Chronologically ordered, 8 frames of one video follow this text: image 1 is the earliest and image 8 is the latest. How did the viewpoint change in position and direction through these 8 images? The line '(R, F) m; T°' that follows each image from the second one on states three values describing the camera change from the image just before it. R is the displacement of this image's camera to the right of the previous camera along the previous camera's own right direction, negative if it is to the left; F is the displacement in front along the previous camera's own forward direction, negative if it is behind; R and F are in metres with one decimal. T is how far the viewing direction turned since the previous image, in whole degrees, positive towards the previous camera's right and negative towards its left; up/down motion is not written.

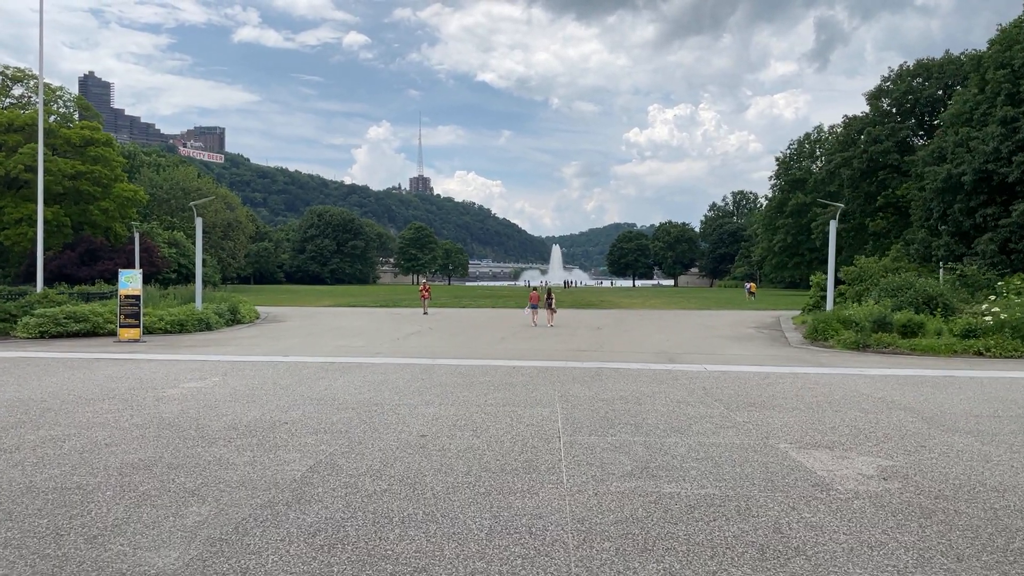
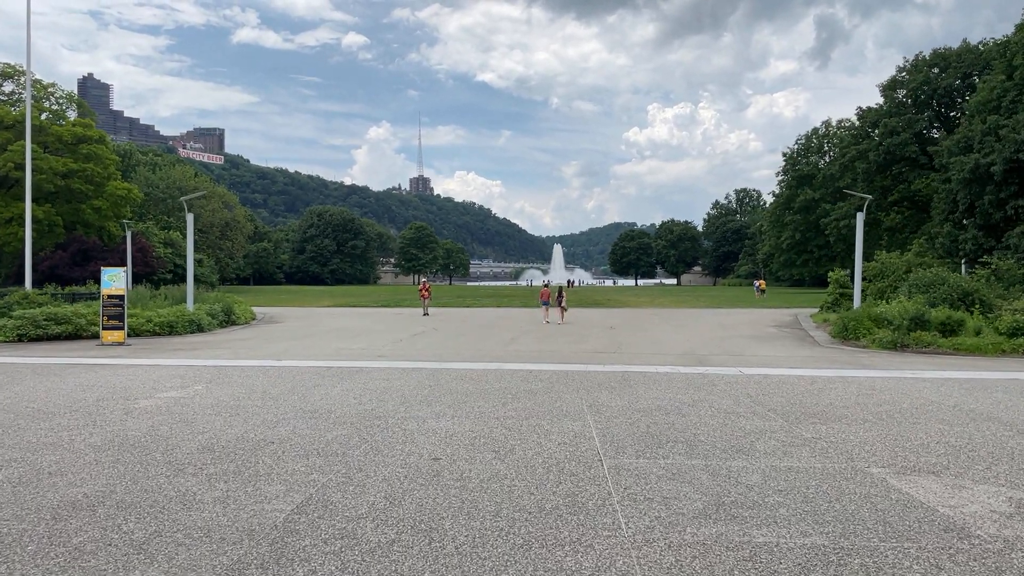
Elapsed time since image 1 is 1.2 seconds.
(-0.2, +1.2) m; 0°
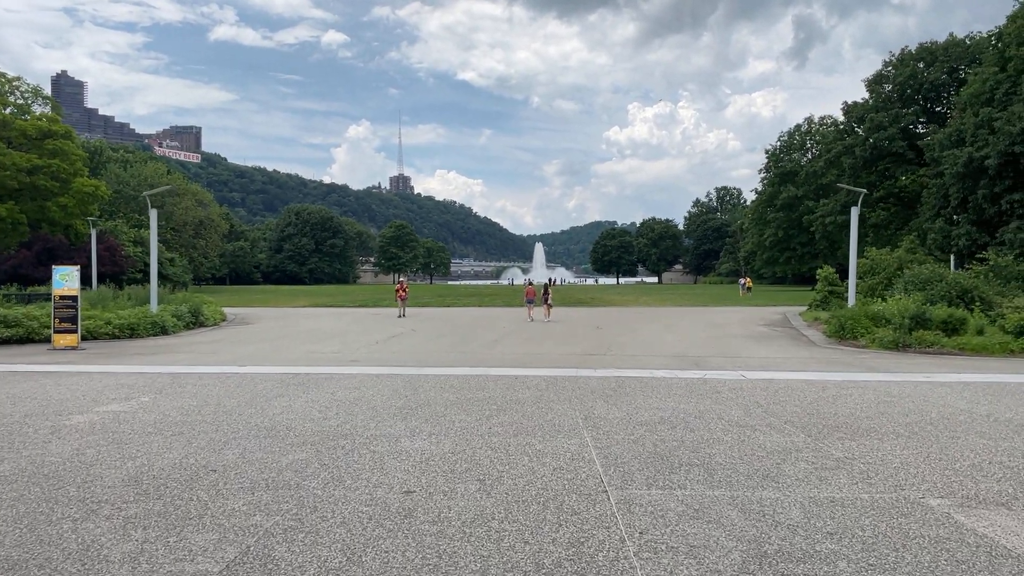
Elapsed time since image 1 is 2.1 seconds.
(0.0, +1.0) m; +1°
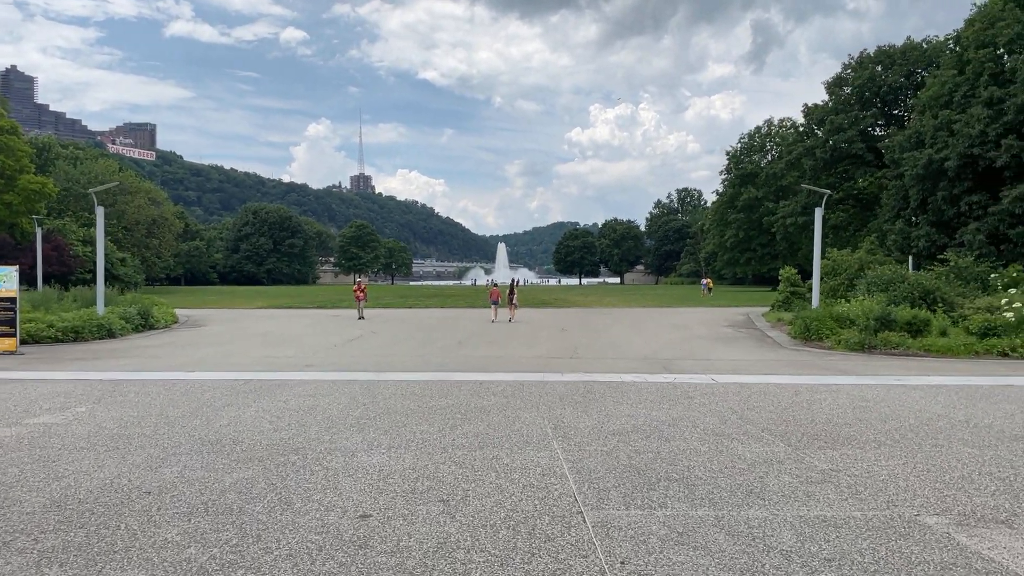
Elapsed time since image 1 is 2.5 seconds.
(0.0, +0.4) m; +3°
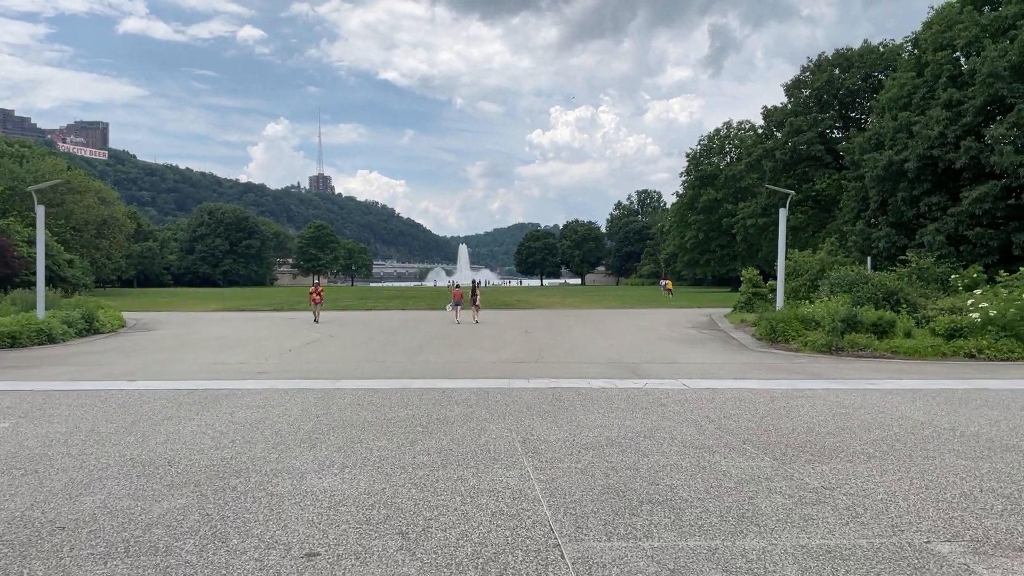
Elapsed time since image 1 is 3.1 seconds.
(0.0, +0.5) m; +3°
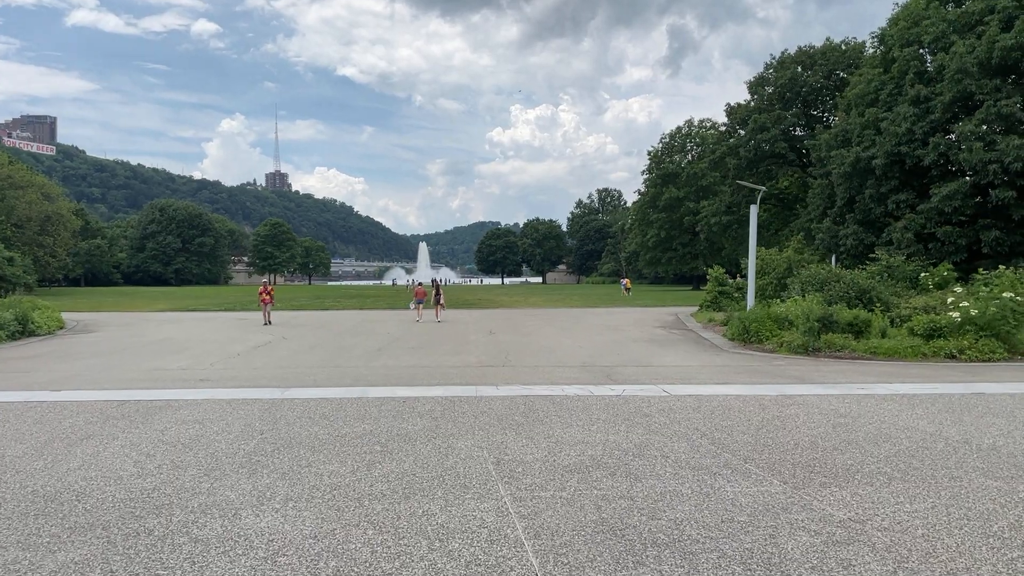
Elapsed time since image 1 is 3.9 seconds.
(-0.1, +0.8) m; +3°
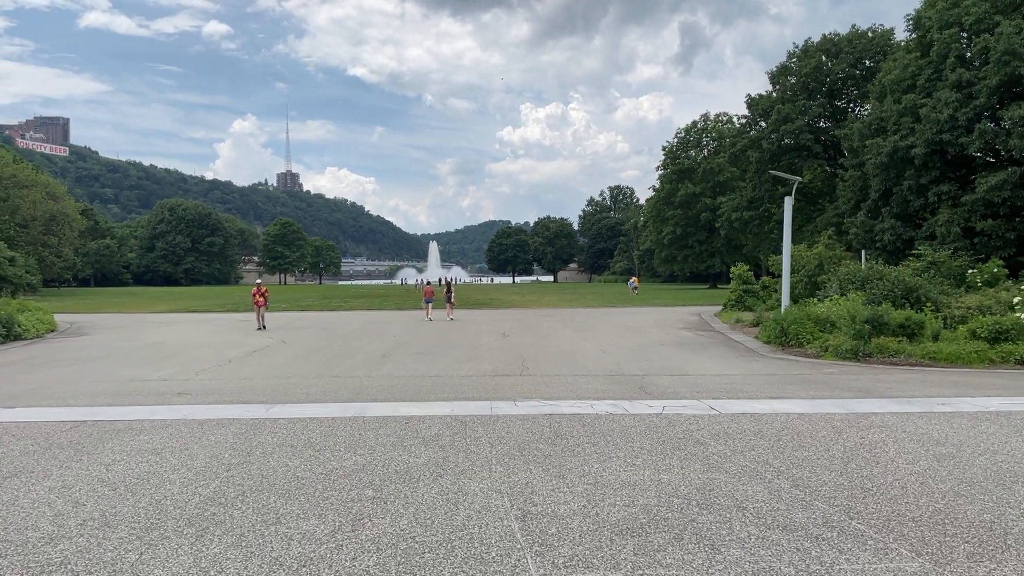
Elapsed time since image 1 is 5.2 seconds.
(-0.1, +1.4) m; -1°
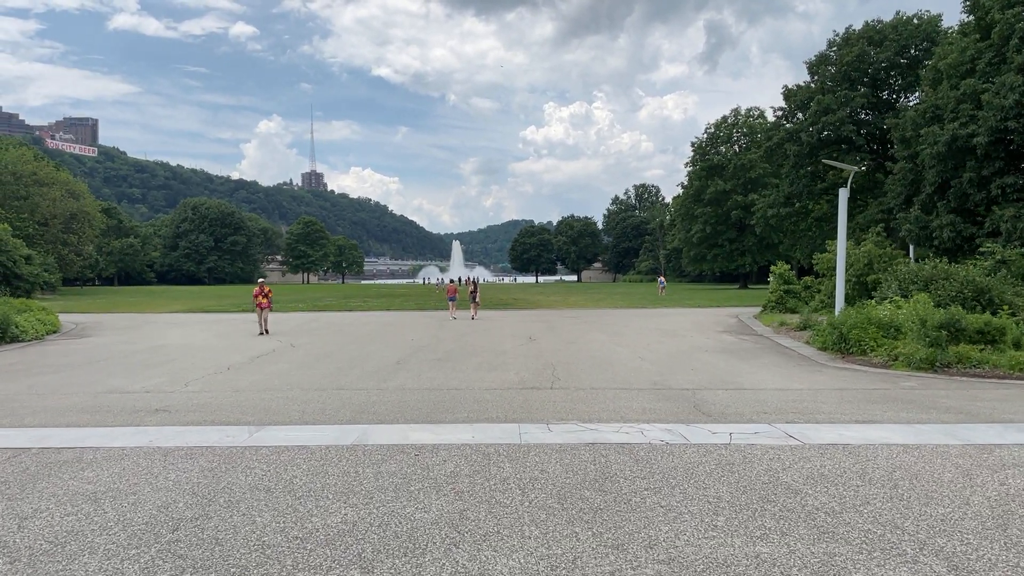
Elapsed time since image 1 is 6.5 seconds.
(-0.1, +1.5) m; -2°
